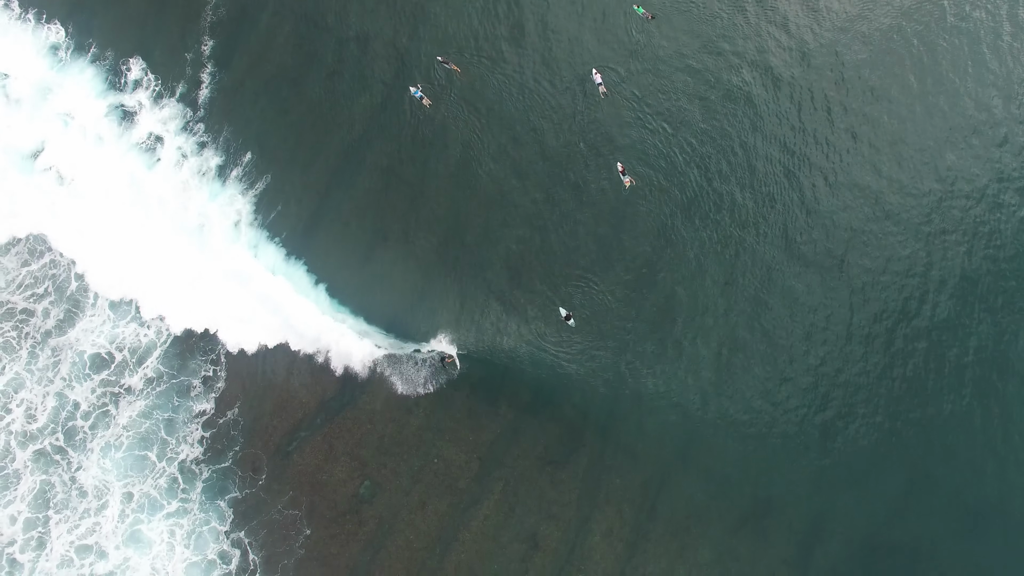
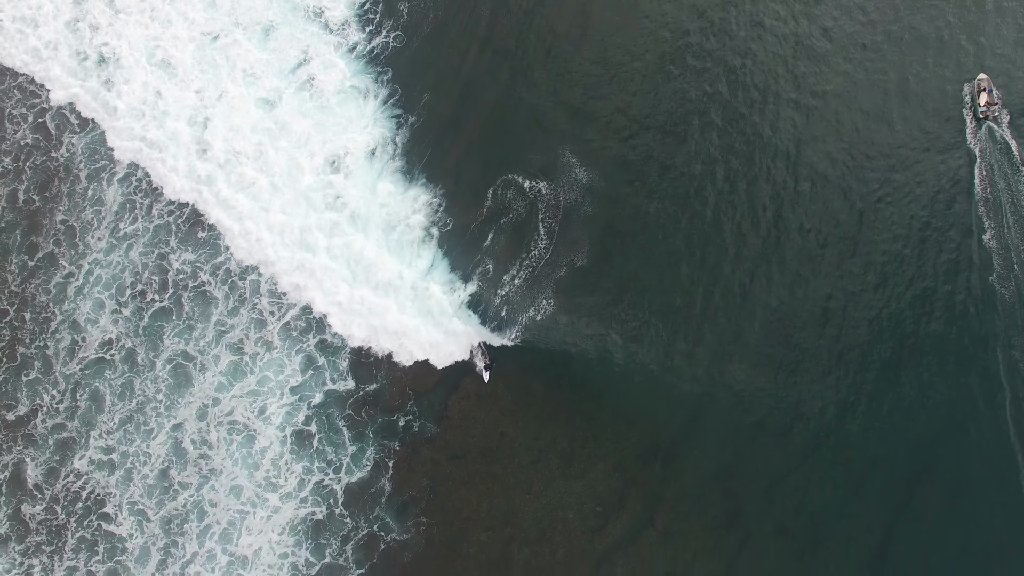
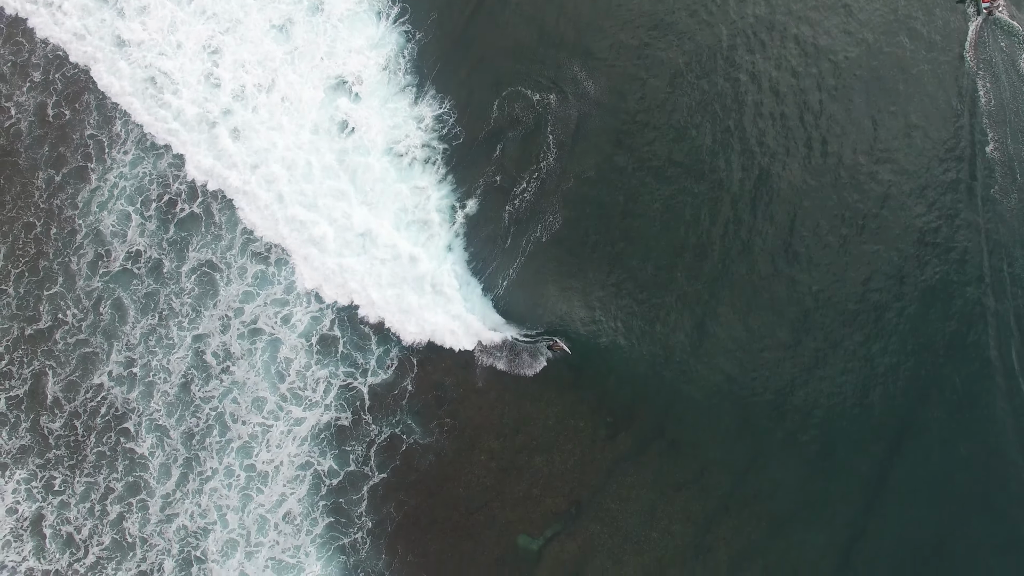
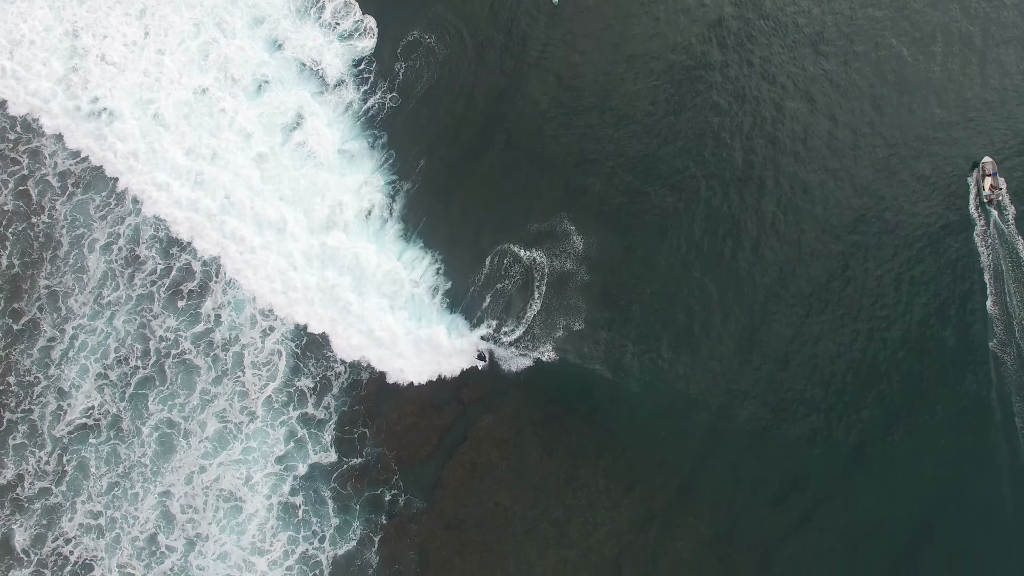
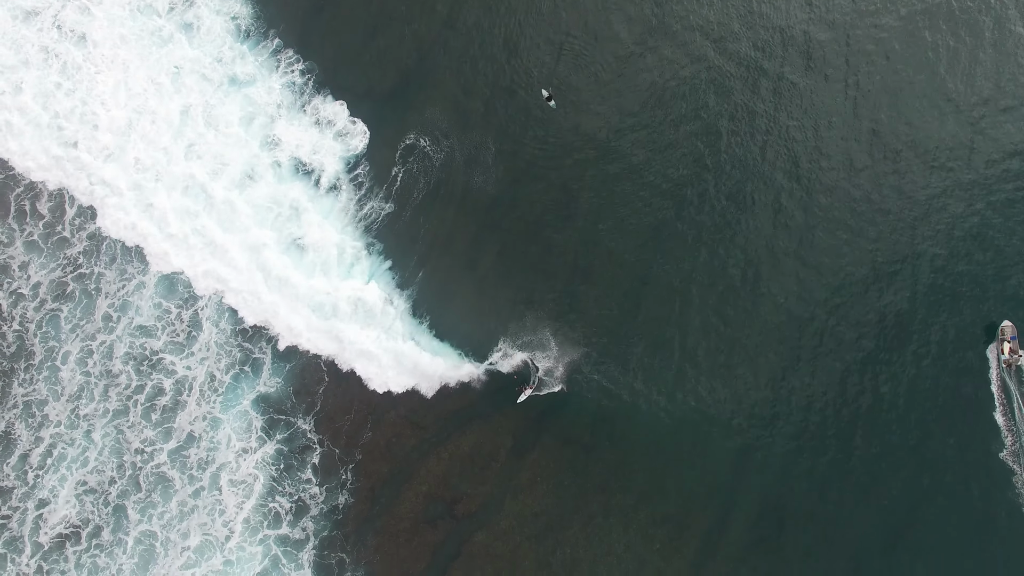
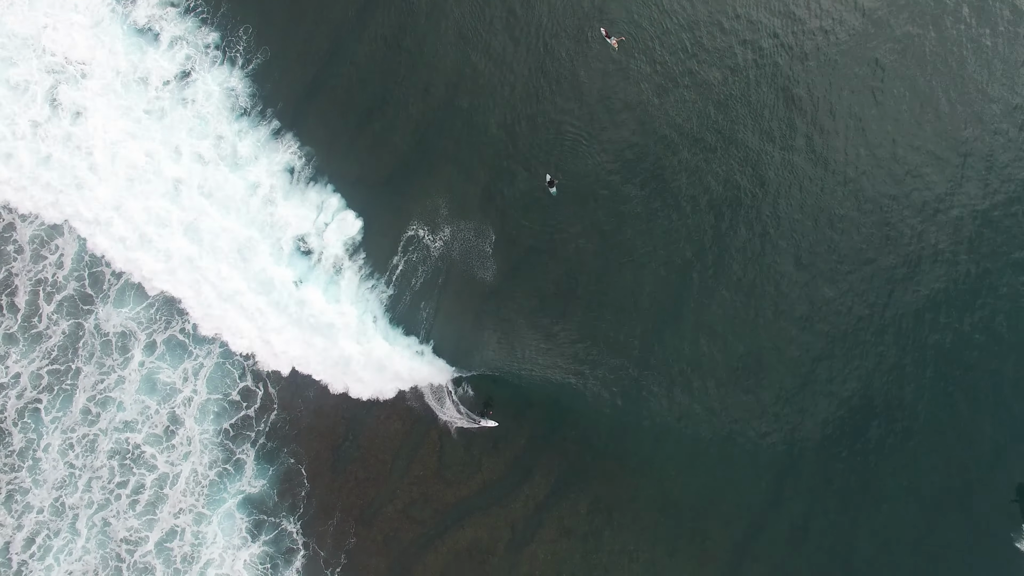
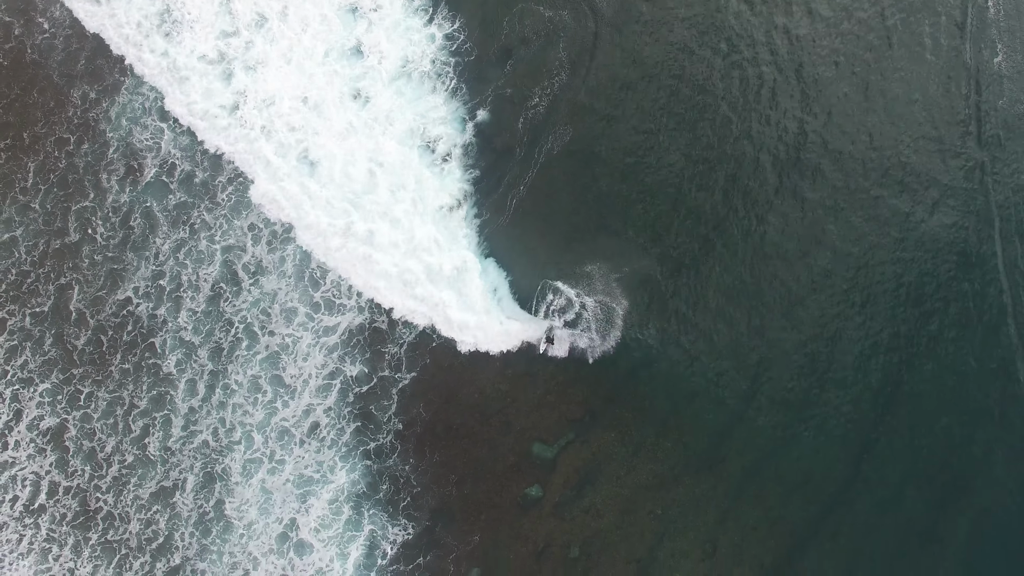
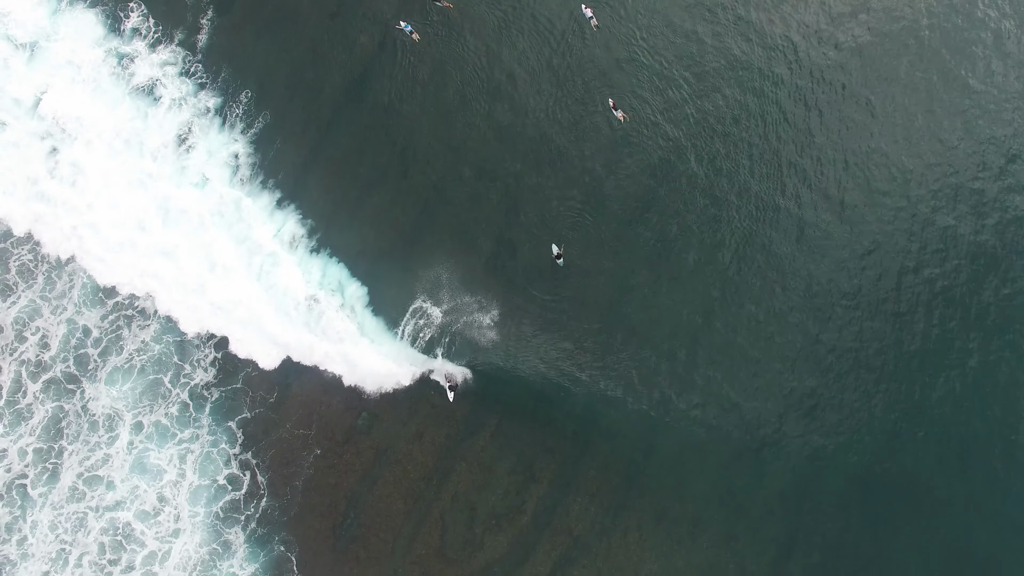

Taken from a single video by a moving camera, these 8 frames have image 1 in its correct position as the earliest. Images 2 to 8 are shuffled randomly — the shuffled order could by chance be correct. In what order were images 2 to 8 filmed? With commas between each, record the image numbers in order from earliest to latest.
8, 6, 5, 4, 2, 3, 7
